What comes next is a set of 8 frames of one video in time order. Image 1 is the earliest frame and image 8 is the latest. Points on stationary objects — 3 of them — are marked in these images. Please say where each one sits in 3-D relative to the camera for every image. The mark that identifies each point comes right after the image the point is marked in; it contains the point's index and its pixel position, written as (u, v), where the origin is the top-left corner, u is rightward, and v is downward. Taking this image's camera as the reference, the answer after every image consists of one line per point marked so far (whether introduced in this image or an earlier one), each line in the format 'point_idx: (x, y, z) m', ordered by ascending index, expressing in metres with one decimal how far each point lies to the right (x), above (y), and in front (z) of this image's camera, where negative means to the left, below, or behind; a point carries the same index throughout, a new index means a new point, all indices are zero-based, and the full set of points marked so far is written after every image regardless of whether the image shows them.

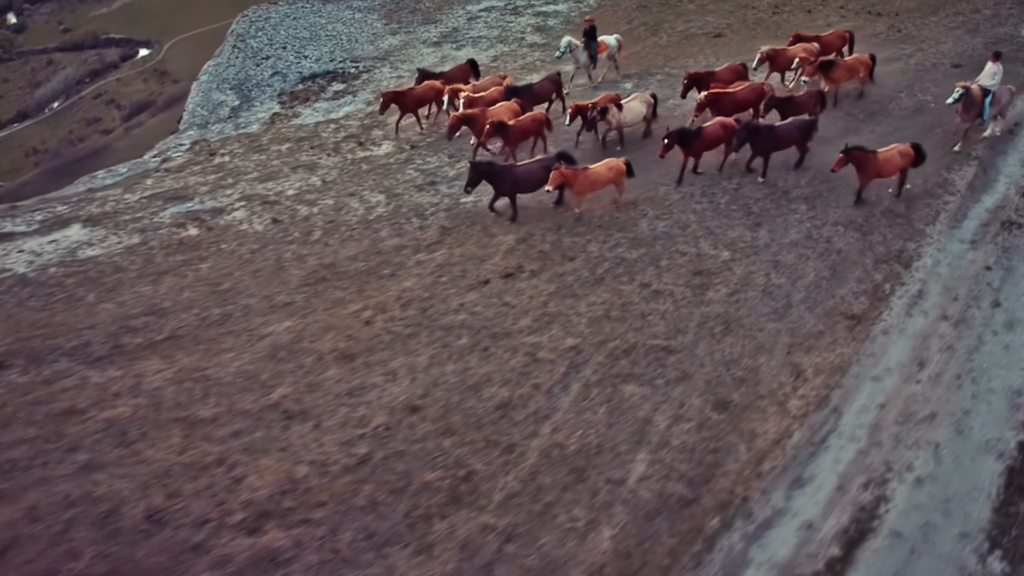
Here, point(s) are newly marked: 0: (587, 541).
0: (+0.6, -2.1, +7.4) m
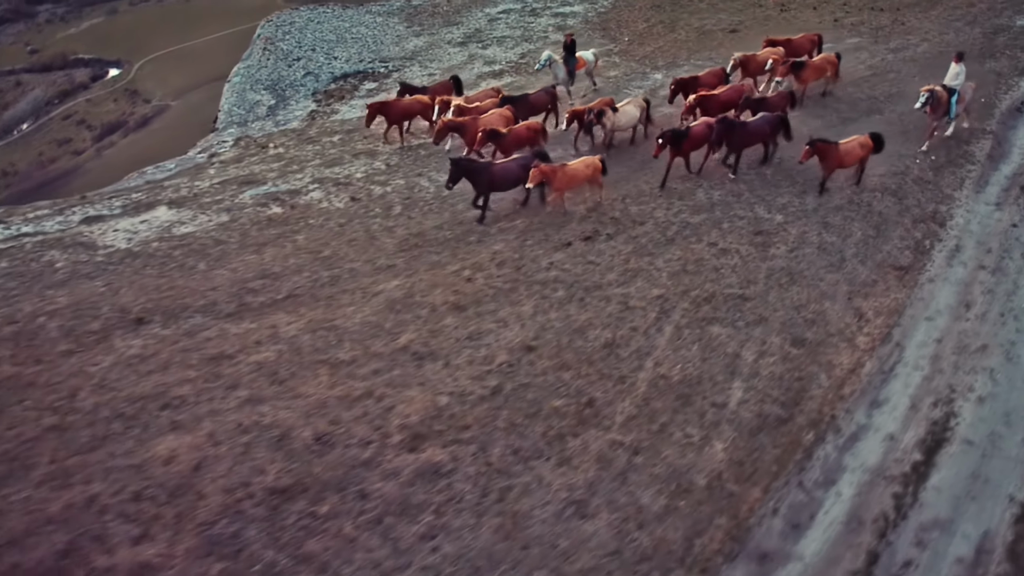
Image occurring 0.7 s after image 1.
0: (+1.8, -1.5, +8.3) m
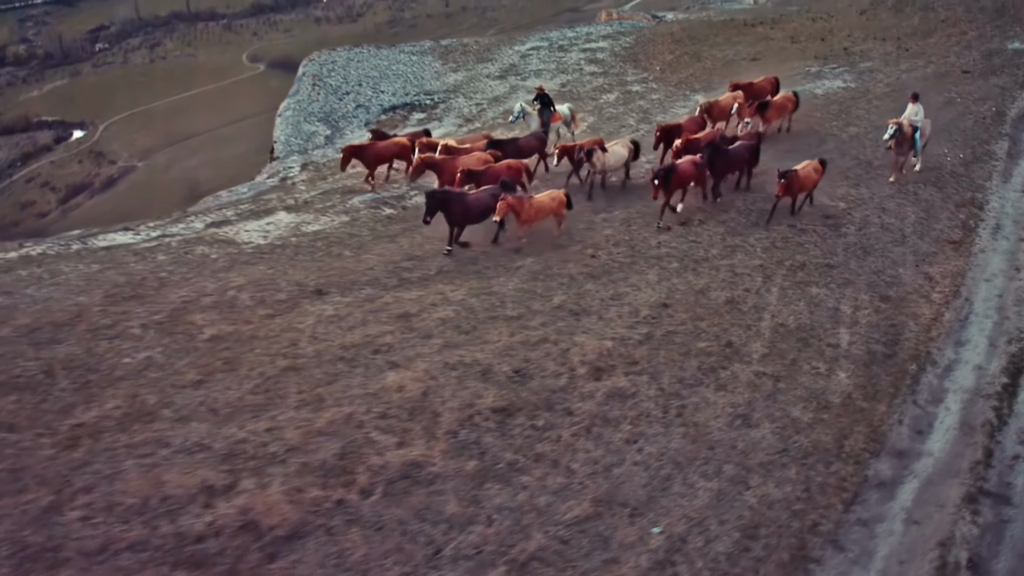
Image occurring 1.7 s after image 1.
0: (+3.6, -1.0, +9.8) m
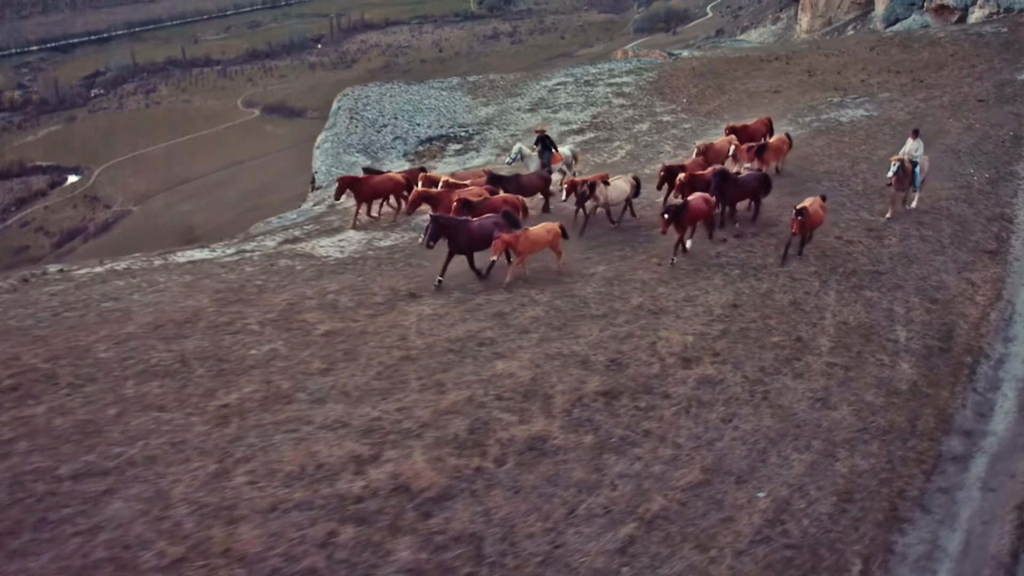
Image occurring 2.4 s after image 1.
0: (+4.6, -1.0, +10.6) m
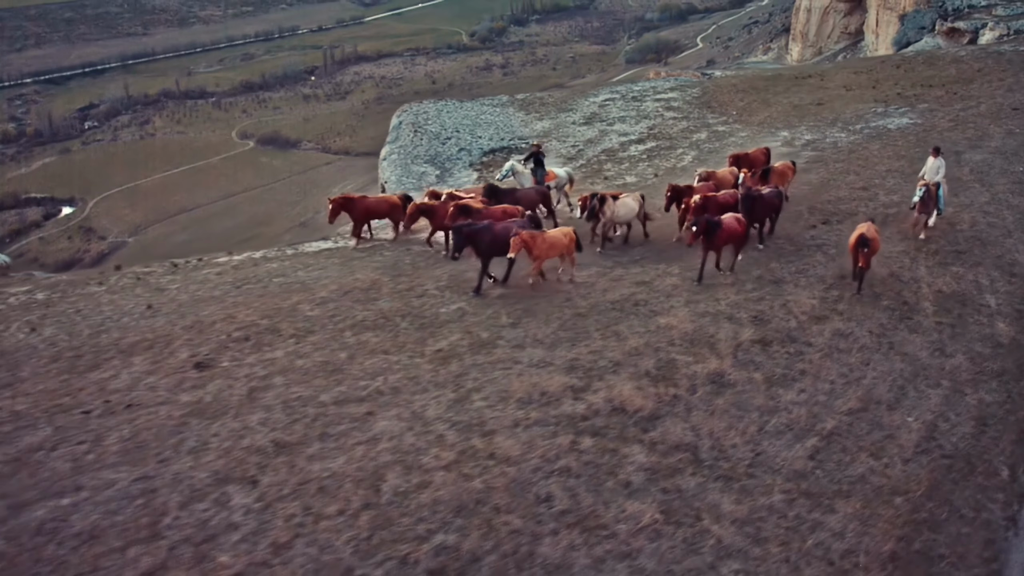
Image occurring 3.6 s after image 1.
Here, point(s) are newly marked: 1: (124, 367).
0: (+6.6, -0.5, +12.1) m
1: (-4.2, -0.9, +9.8) m
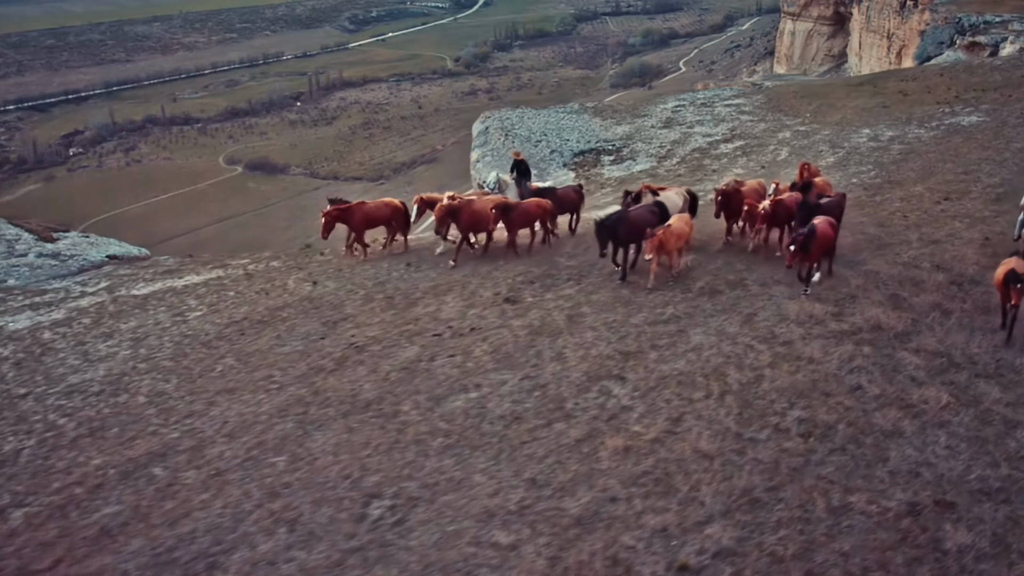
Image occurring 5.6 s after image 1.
0: (+9.8, +0.2, +14.1) m
1: (-0.9, -0.2, +11.3) m
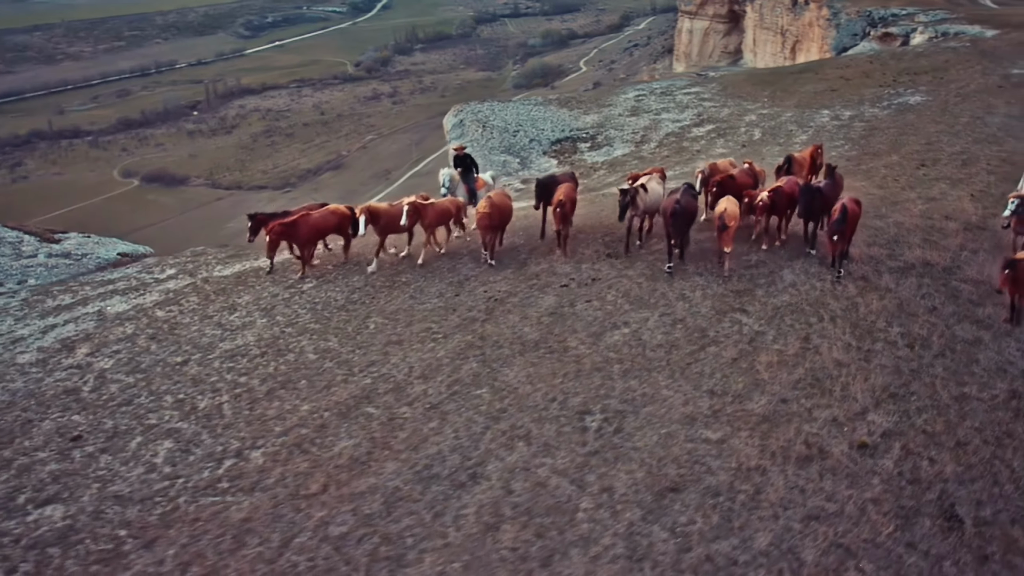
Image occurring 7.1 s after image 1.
0: (+10.8, +1.3, +16.6) m
1: (+0.6, +0.3, +12.5) m
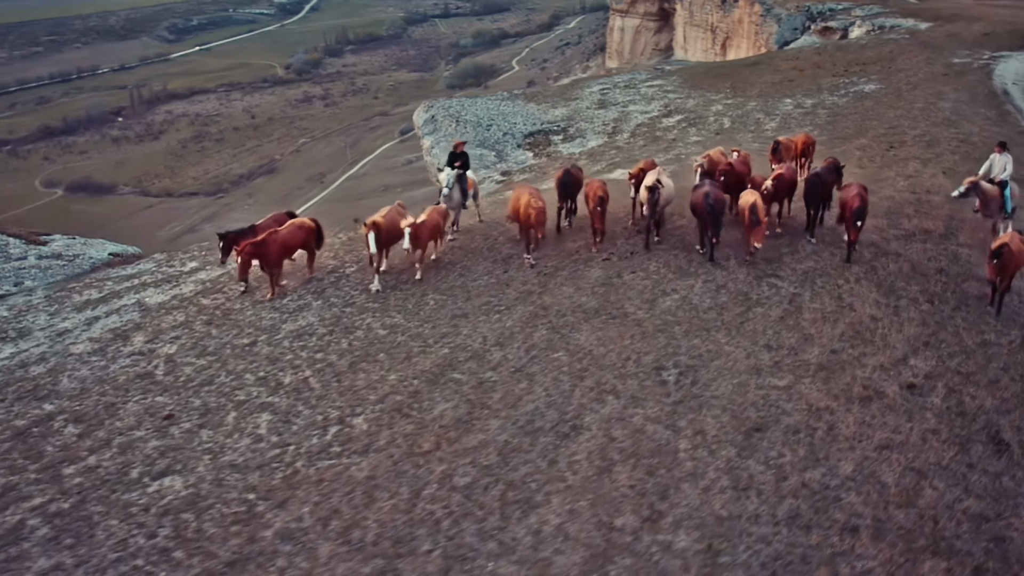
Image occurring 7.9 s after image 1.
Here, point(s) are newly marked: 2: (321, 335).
0: (+11.0, +2.0, +18.1) m
1: (+1.1, +0.7, +13.3) m
2: (-2.4, -0.6, +11.3) m
